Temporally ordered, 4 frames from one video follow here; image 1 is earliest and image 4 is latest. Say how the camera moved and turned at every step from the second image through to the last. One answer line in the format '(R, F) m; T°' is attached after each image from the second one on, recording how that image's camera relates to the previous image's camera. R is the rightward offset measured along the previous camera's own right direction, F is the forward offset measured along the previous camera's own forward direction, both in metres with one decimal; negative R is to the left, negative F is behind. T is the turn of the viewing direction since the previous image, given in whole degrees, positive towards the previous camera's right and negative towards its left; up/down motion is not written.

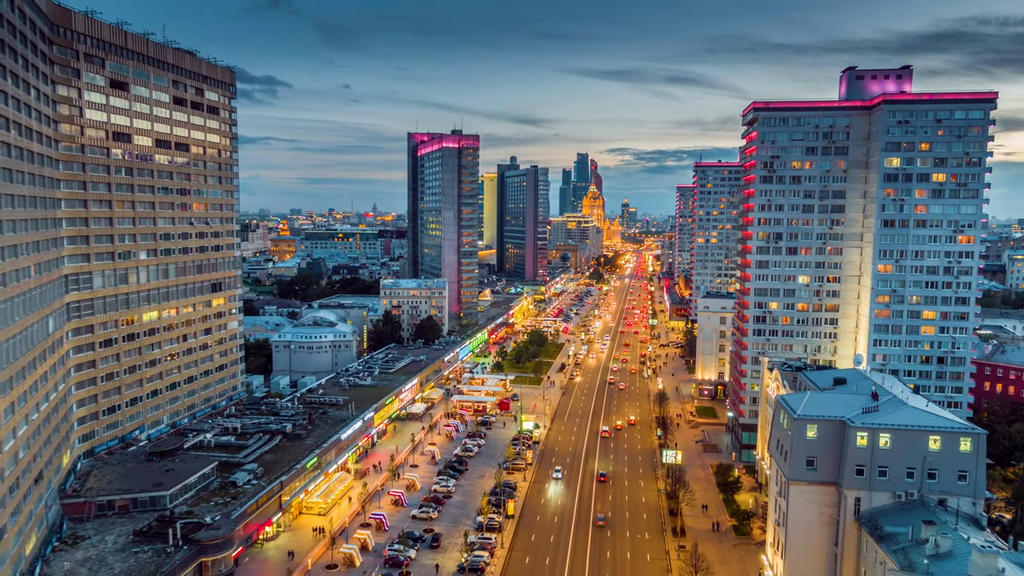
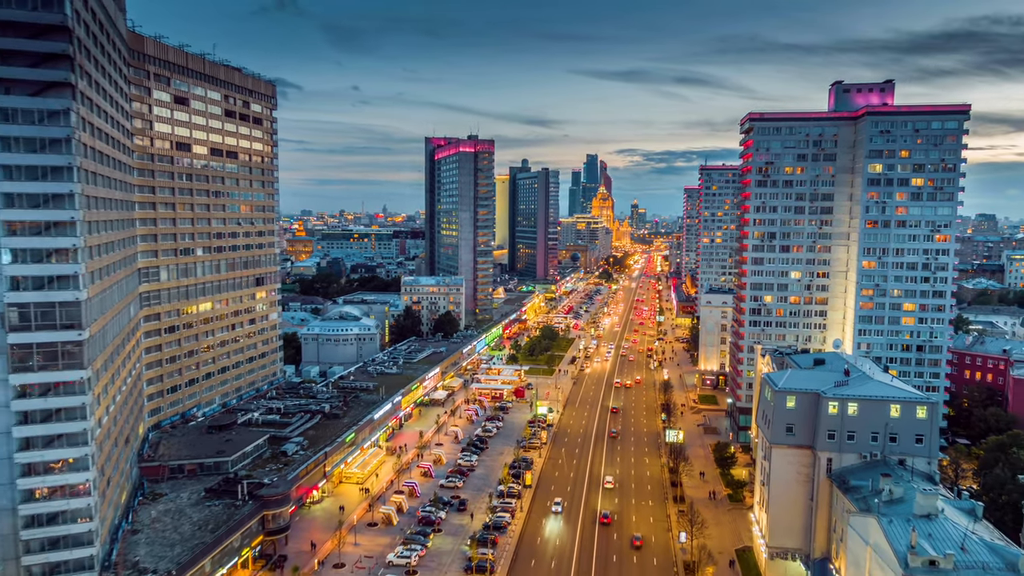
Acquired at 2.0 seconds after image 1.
(-1.0, -8.3) m; -1°
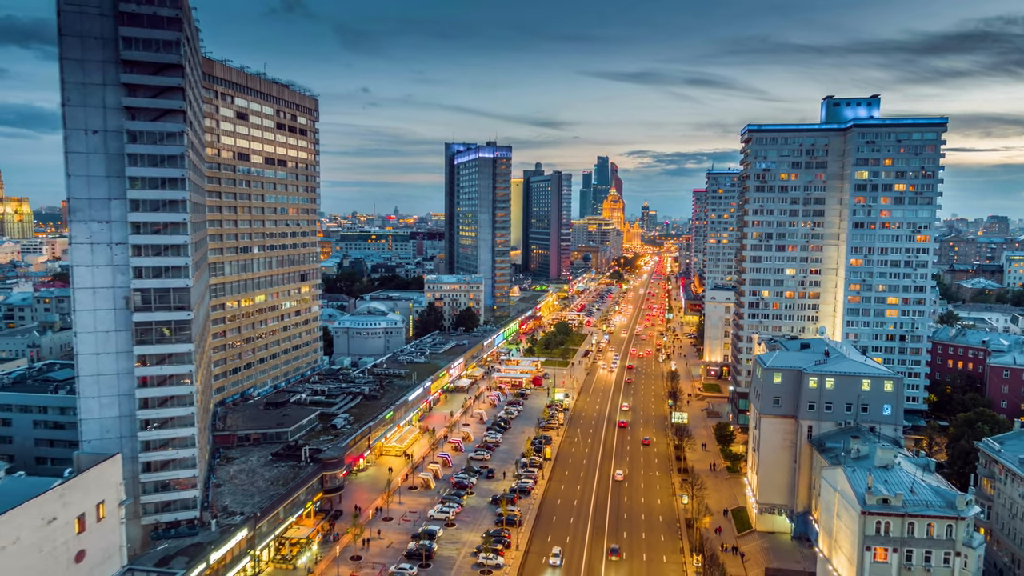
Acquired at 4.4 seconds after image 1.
(-1.6, -9.7) m; -1°
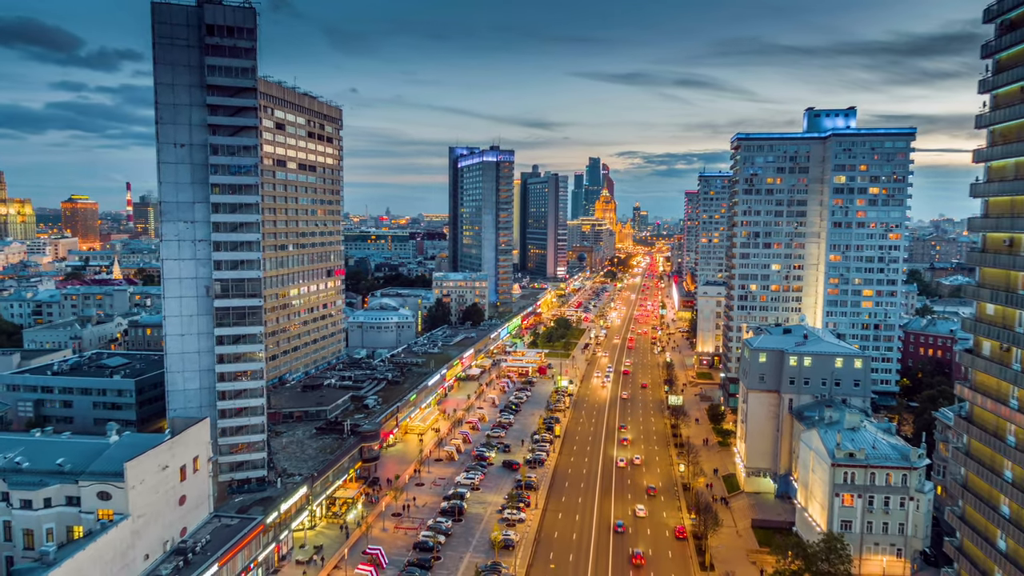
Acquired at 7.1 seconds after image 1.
(-3.2, -9.5) m; +1°
